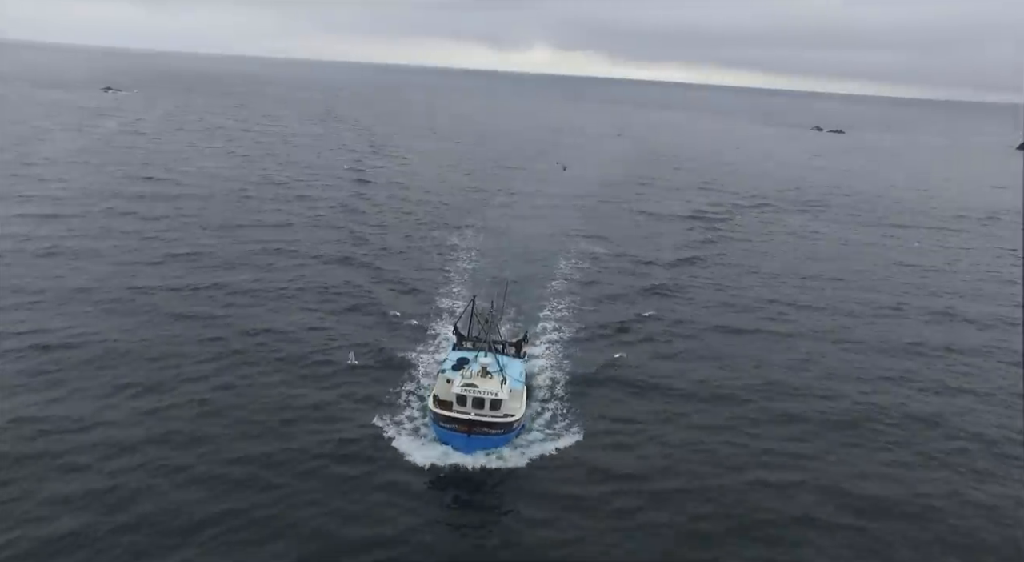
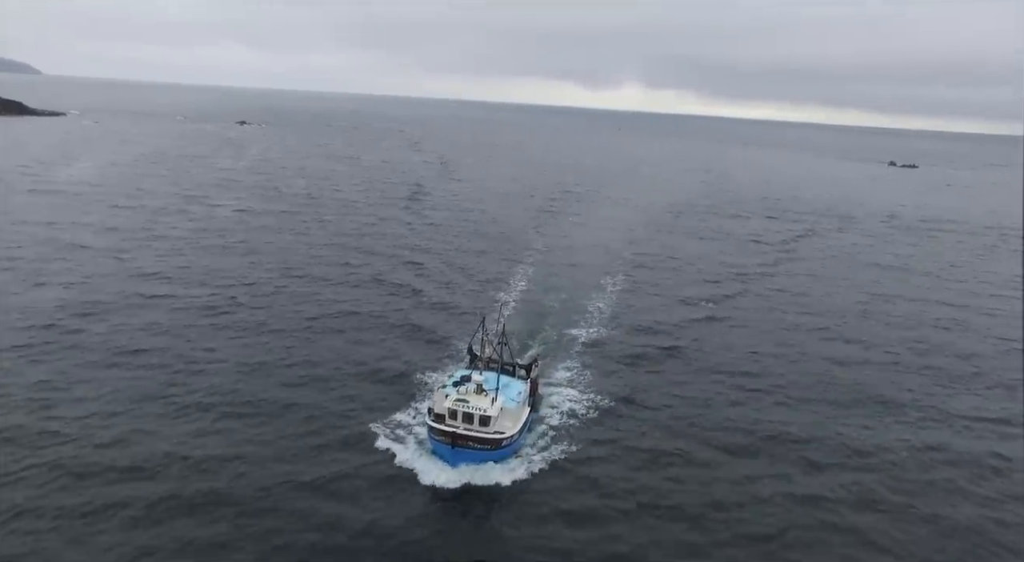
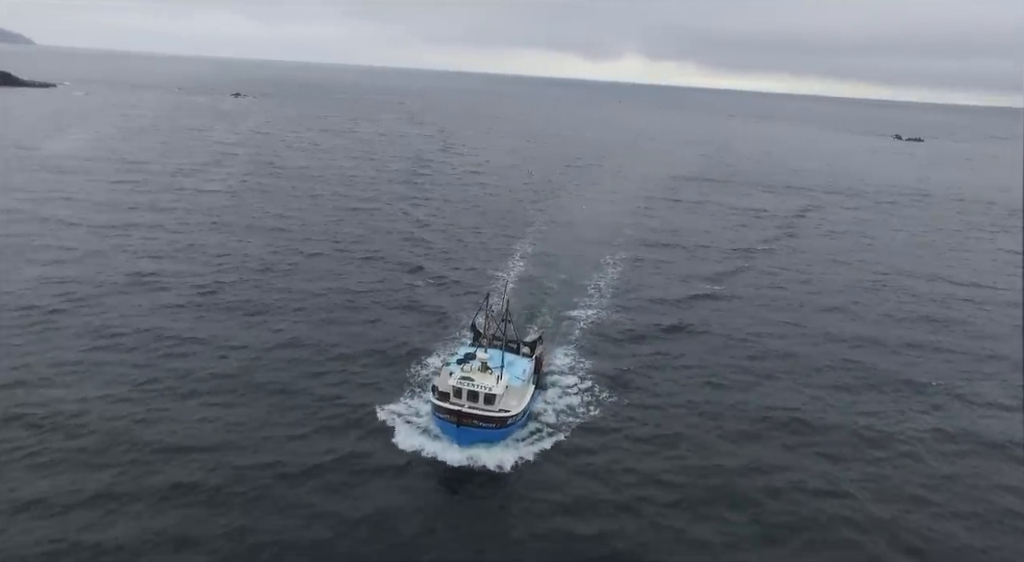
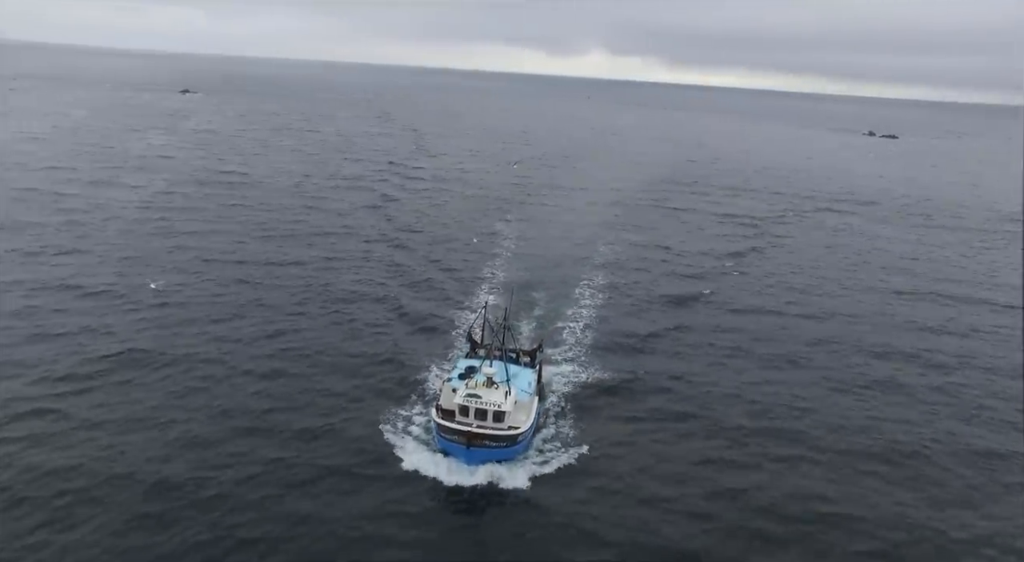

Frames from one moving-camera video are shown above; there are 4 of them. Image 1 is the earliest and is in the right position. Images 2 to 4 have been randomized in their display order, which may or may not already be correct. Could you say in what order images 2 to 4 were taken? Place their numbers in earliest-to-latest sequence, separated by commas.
4, 3, 2
